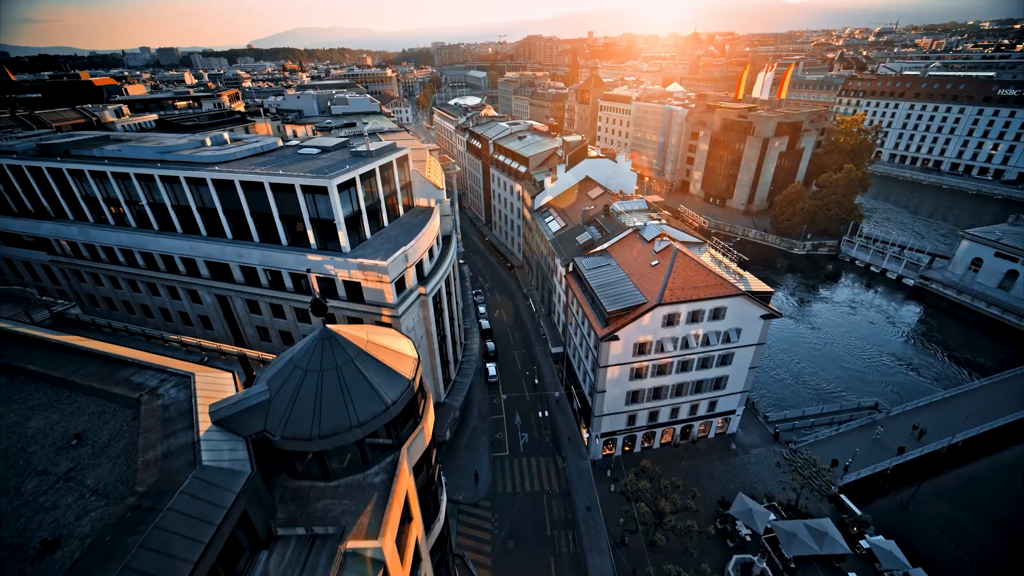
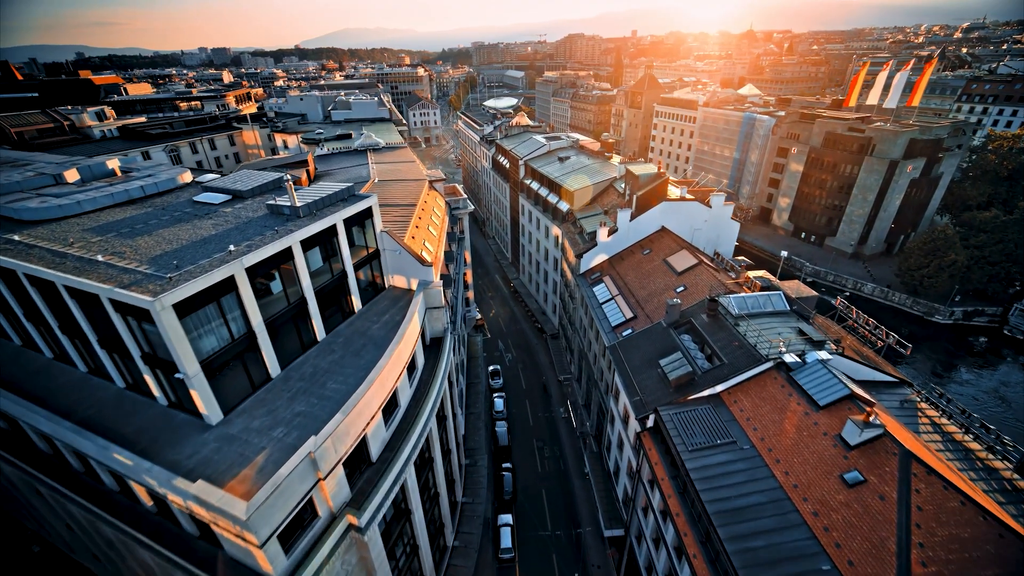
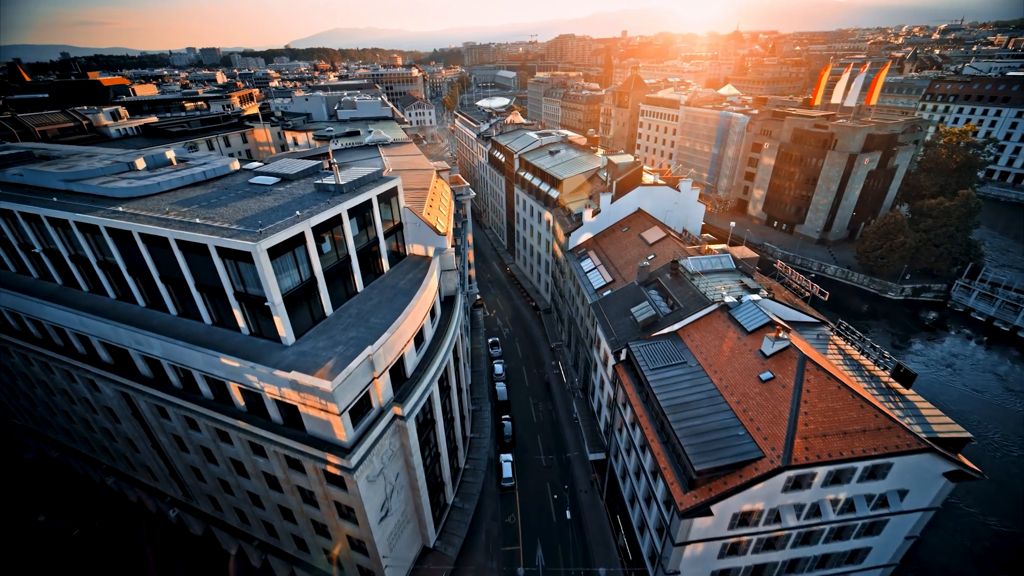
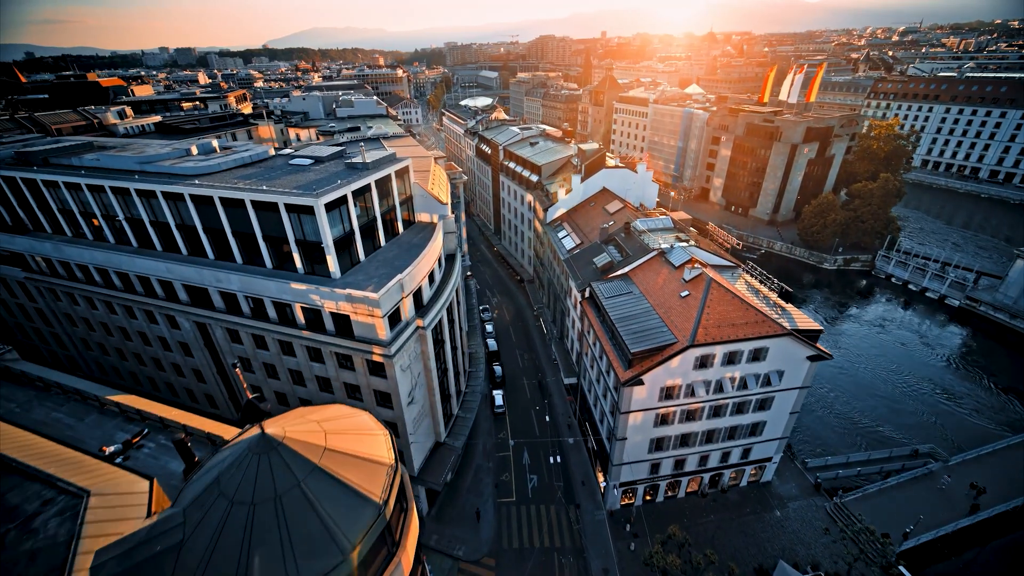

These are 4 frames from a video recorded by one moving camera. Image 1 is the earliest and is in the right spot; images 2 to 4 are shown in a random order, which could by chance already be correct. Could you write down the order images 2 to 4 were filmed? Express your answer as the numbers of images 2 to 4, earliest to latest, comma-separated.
4, 3, 2
